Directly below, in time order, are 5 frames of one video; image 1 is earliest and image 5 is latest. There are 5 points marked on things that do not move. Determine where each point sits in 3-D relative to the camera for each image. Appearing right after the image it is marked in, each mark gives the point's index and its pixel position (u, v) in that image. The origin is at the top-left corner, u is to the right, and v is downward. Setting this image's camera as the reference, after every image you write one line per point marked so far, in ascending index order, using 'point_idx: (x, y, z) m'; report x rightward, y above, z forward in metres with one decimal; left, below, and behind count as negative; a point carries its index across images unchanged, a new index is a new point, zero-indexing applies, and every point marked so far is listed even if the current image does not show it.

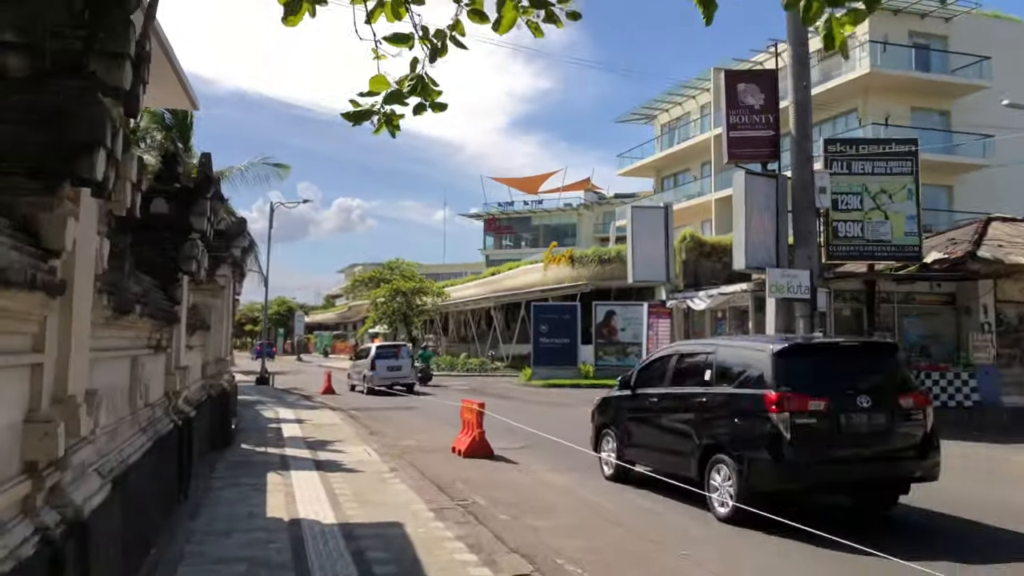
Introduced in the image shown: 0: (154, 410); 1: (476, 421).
0: (-3.1, -1.1, +6.5) m
1: (-0.6, -2.1, +12.0) m
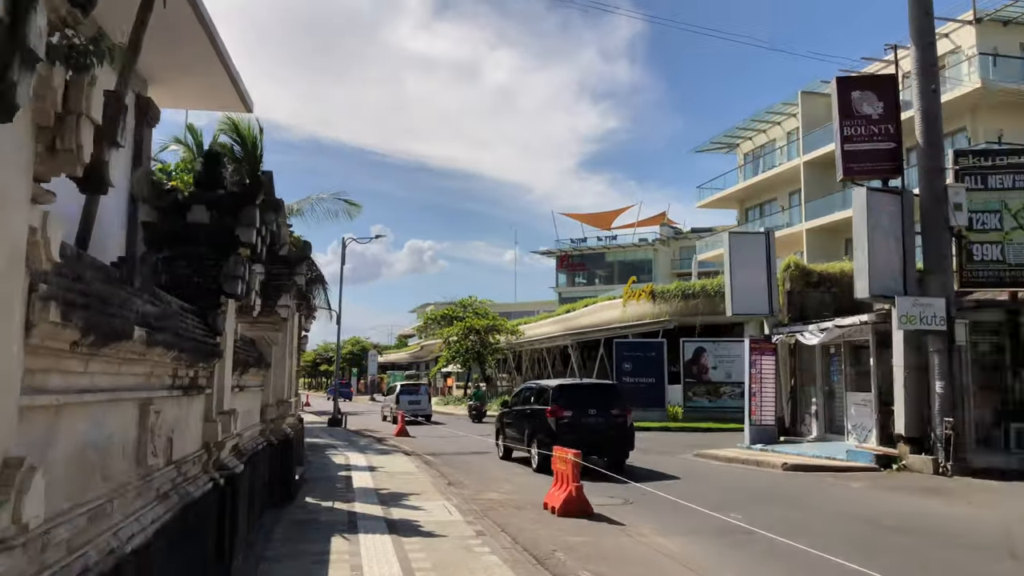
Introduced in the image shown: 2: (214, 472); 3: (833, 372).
0: (-2.2, -1.2, +5.1) m
1: (+0.8, -2.5, +10.2) m
2: (-2.4, -1.5, +5.9) m
3: (+7.8, -2.0, +18.1) m
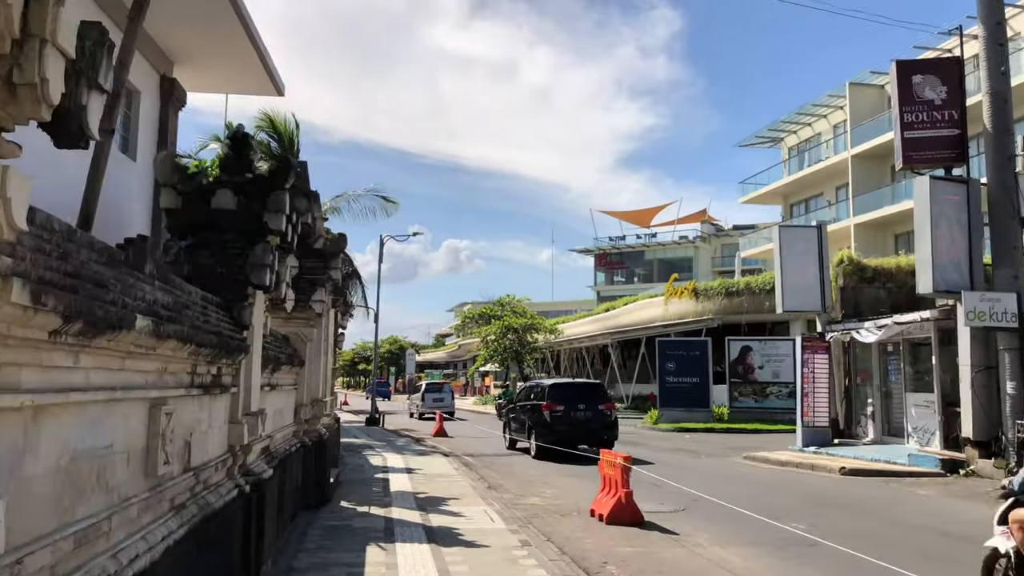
0: (-1.9, -1.2, +4.6) m
1: (+1.4, -2.5, +9.6) m
2: (-2.0, -1.4, +5.5) m
3: (+8.7, -1.9, +17.2) m
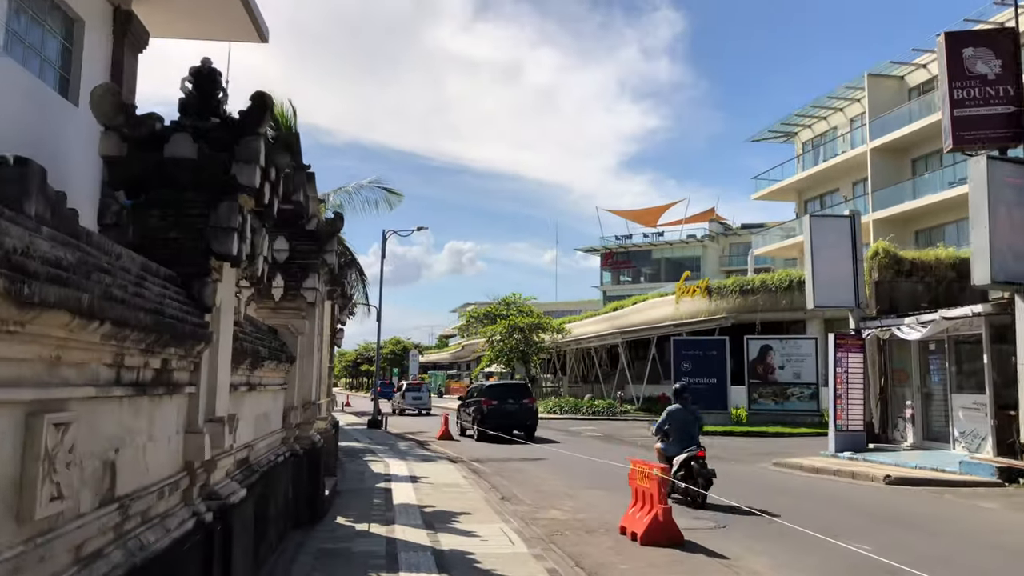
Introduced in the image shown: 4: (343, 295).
0: (-1.7, -1.0, +3.4) m
1: (+1.6, -2.3, +8.4) m
2: (-1.8, -1.2, +4.3) m
3: (+9.0, -1.8, +15.9) m
4: (-2.7, -0.1, +12.2) m
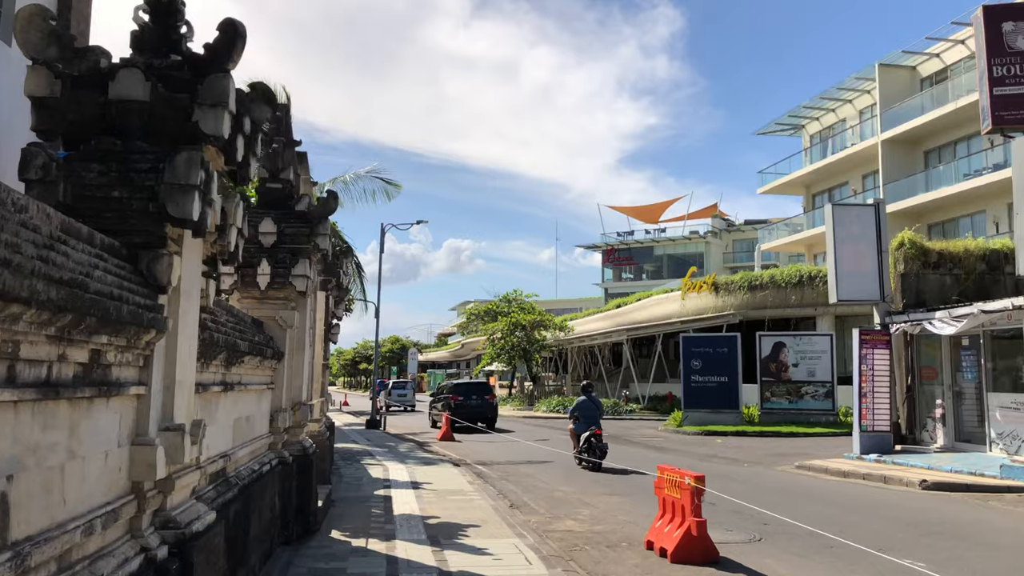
0: (-1.5, -0.9, +2.5) m
1: (+1.8, -2.2, +7.5) m
2: (-1.6, -1.1, +3.3) m
3: (+9.1, -1.6, +15.0) m
4: (-2.6, 0.0, +11.2) m
